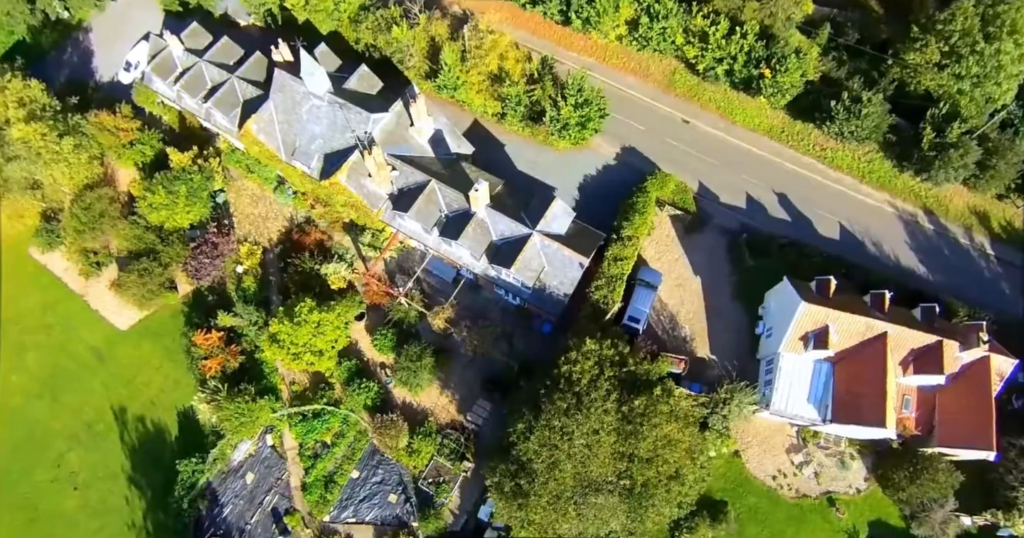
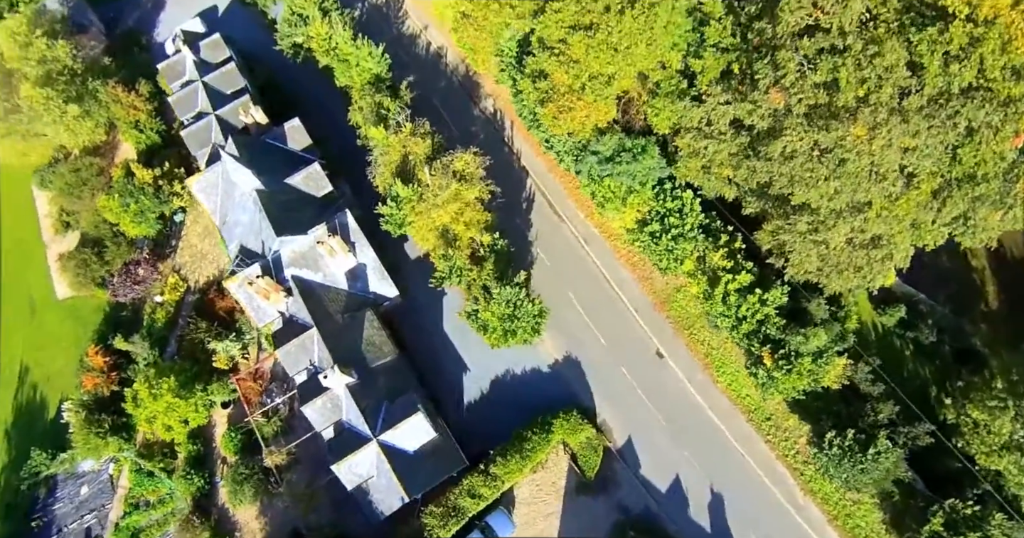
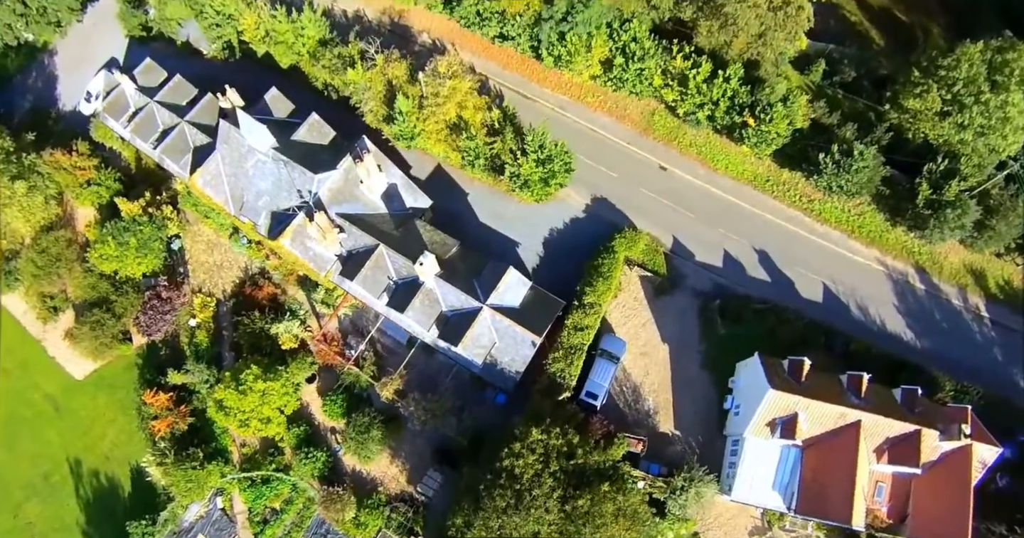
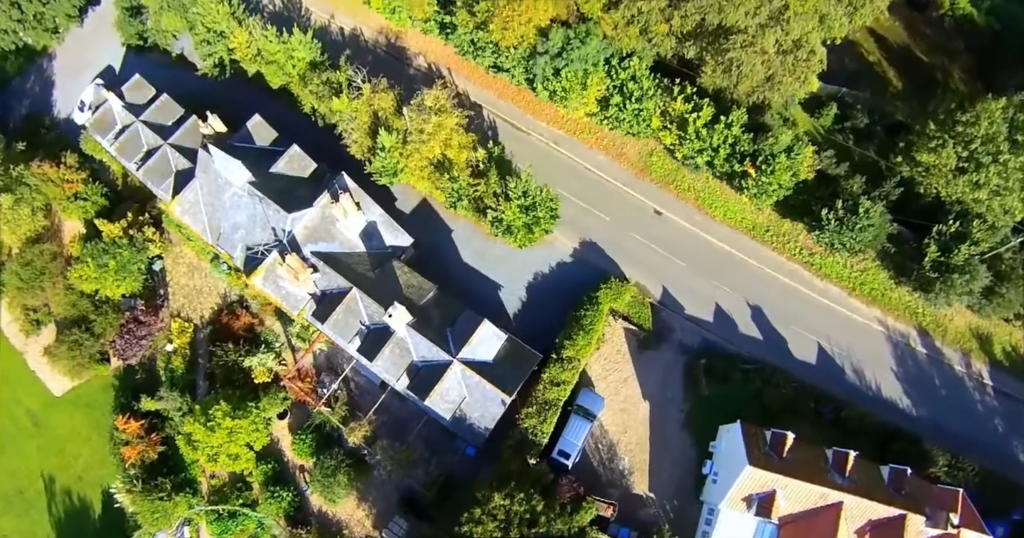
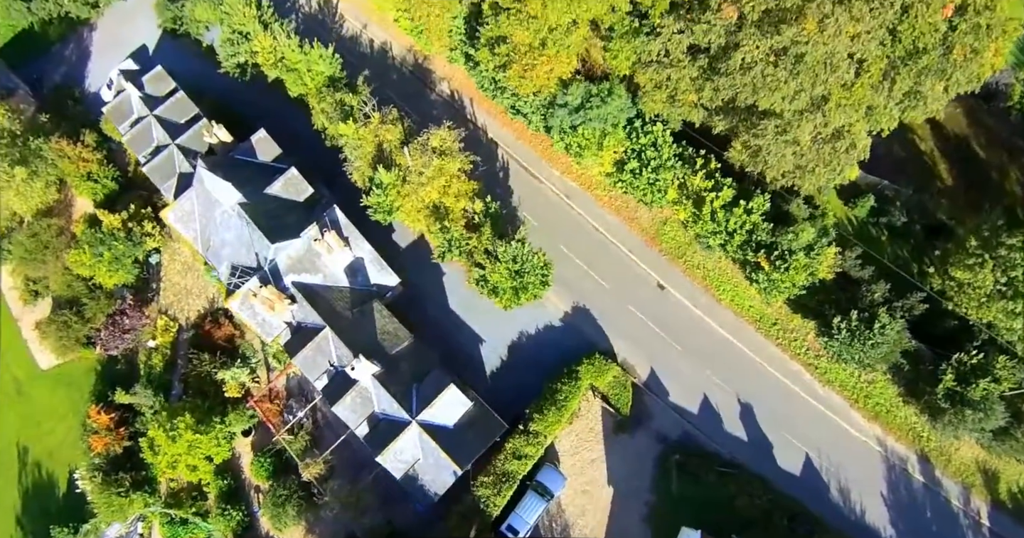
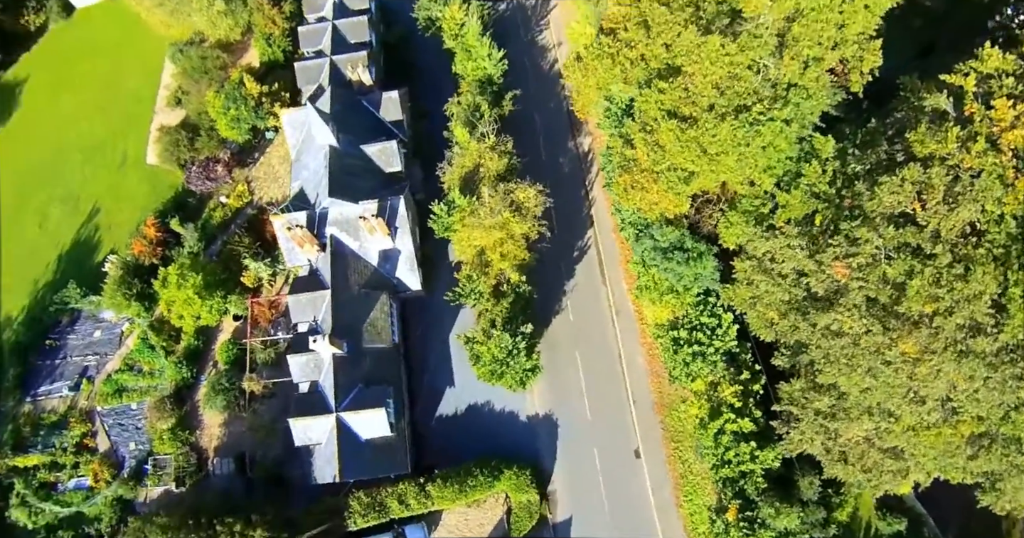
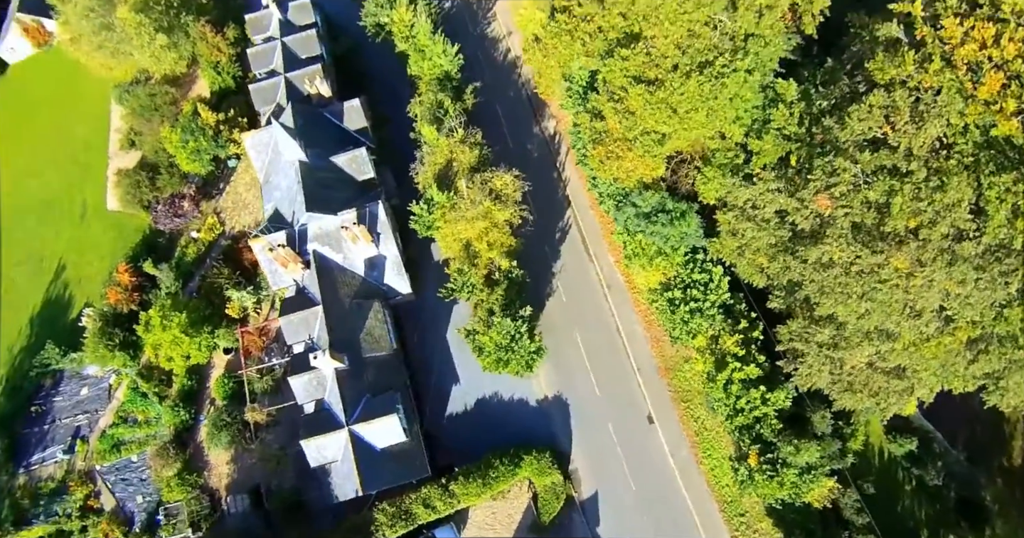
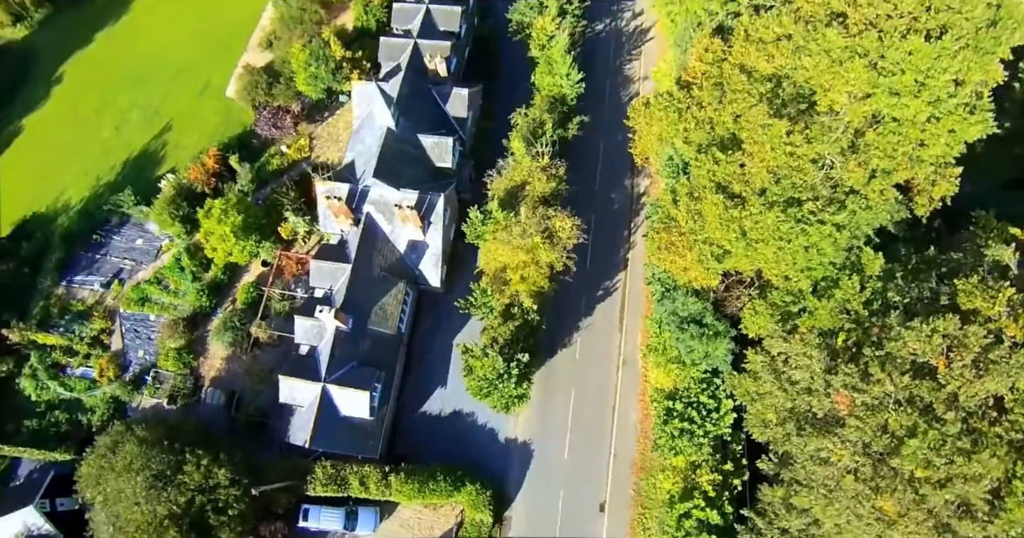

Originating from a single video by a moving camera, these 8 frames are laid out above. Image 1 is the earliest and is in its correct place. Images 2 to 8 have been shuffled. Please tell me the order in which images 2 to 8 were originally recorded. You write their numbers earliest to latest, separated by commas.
3, 4, 5, 2, 7, 6, 8
